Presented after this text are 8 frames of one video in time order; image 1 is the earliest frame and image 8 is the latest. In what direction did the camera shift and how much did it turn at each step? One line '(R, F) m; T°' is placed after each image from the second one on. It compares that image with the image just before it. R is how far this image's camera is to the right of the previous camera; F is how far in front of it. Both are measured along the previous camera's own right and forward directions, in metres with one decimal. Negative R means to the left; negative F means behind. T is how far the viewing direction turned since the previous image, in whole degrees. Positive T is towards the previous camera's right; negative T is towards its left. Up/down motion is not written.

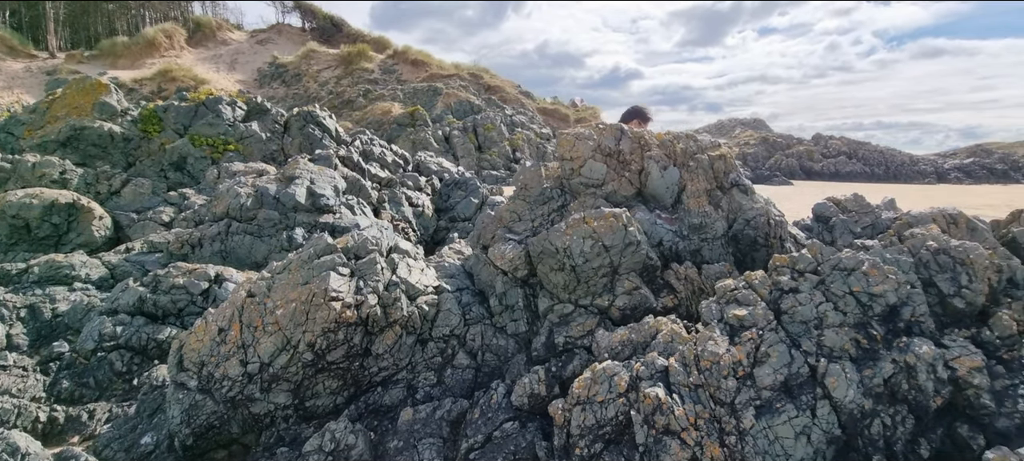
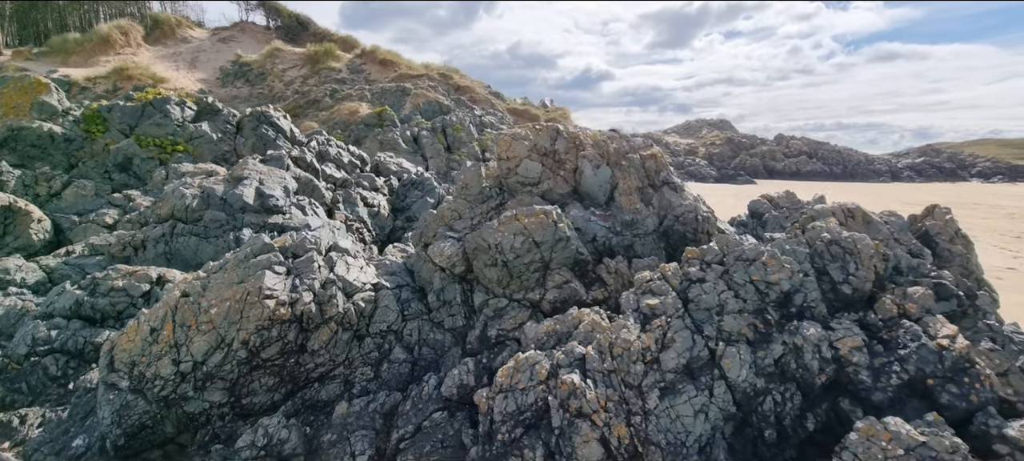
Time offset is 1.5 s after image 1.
(+0.6, -0.3) m; +3°
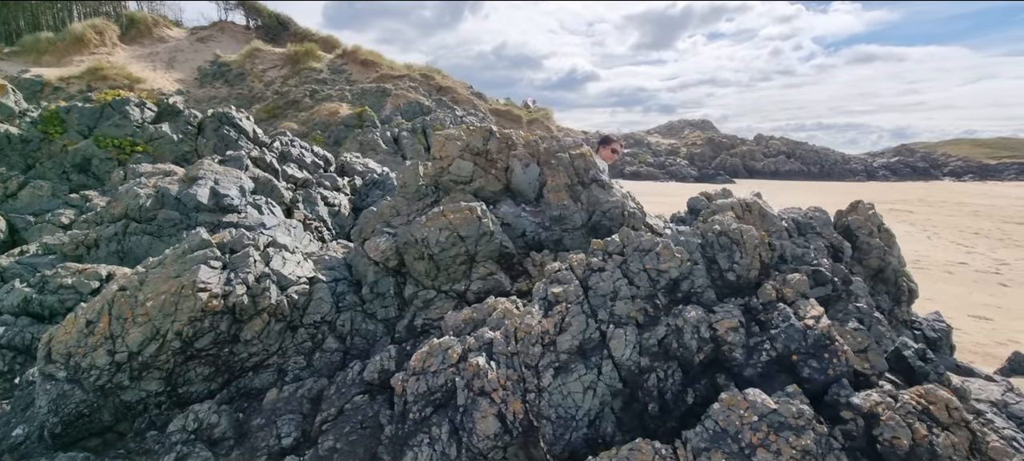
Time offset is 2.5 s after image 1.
(+0.9, -0.4) m; +2°
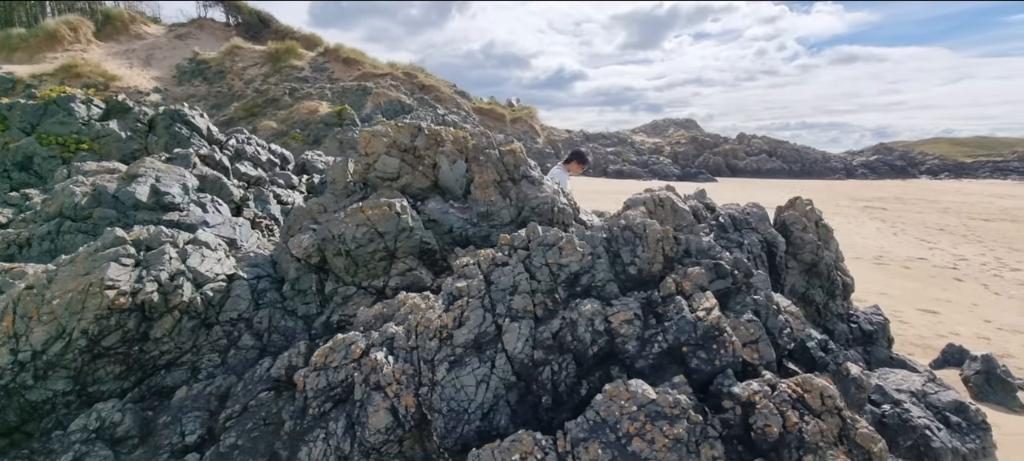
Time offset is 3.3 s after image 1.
(+1.1, 0.0) m; +1°
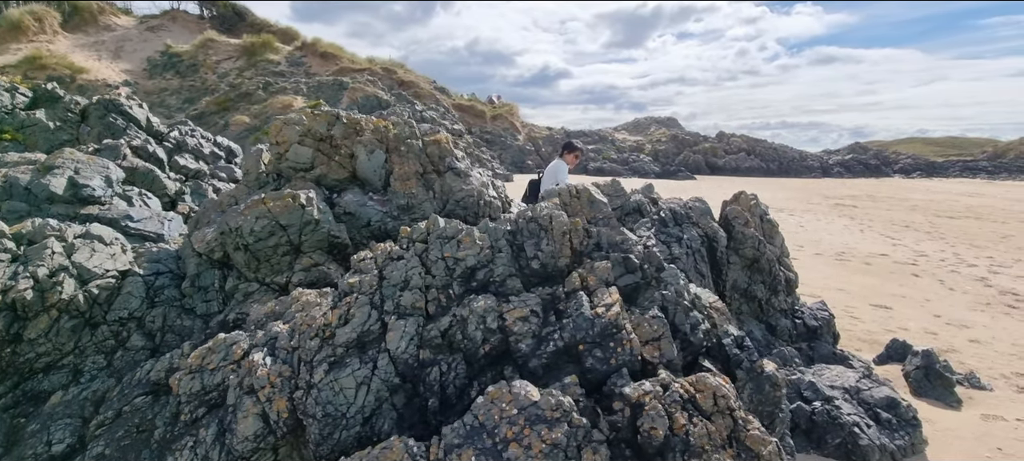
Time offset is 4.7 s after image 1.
(+1.1, +0.3) m; +2°
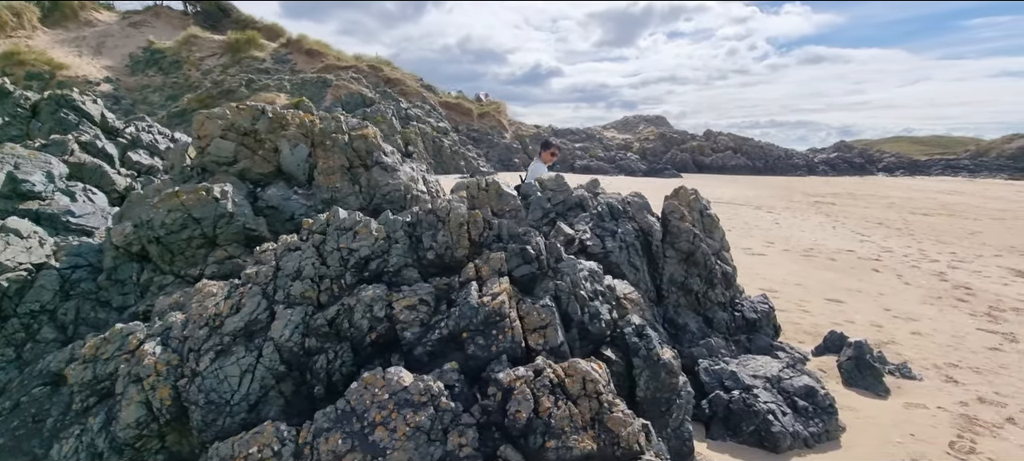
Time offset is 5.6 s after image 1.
(+1.2, -0.1) m; +1°
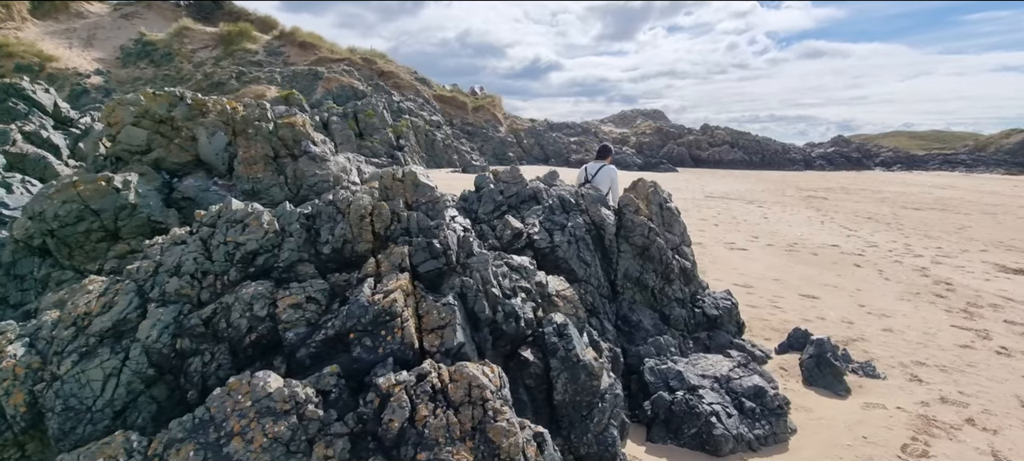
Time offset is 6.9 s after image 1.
(+1.1, +0.4) m; 0°
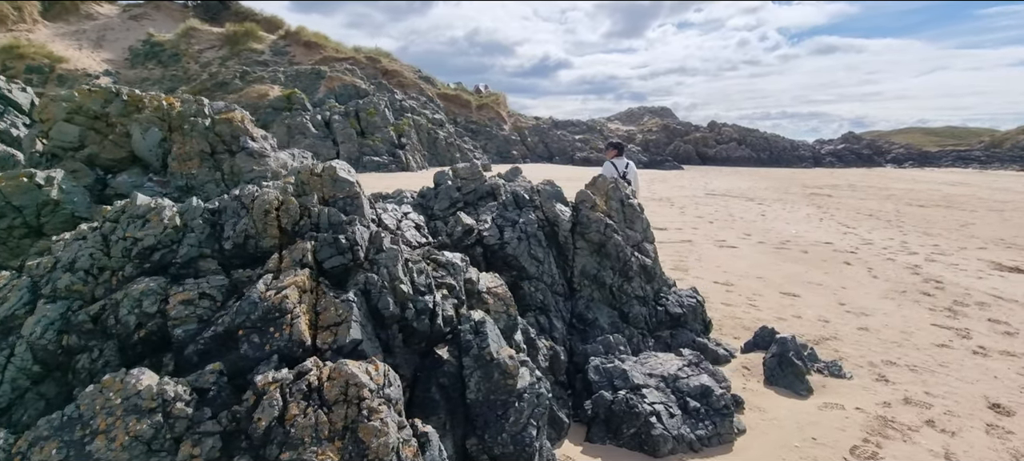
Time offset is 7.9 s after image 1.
(+1.2, +0.1) m; -1°
